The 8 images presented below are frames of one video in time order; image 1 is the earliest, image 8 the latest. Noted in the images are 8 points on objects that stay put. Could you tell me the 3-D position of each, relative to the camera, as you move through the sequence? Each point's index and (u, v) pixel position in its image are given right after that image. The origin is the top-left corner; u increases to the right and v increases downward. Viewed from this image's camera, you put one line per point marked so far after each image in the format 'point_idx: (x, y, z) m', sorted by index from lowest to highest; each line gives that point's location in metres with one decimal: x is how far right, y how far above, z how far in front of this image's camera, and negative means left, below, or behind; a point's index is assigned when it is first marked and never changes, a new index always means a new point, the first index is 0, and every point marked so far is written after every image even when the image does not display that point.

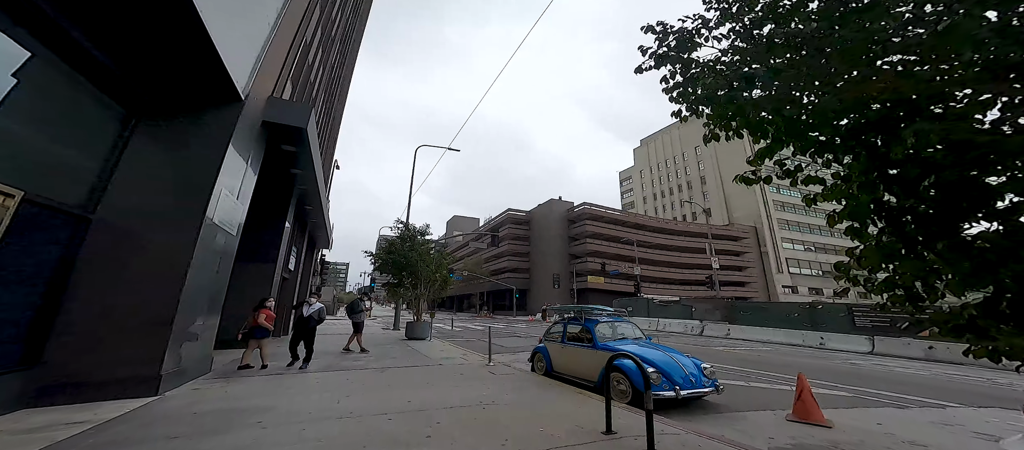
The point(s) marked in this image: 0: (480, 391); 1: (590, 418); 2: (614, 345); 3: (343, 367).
0: (-0.5, -2.8, +6.2) m
1: (+1.2, -2.7, +5.1) m
2: (+2.0, -2.3, +7.2) m
3: (-3.7, -3.1, +8.0) m
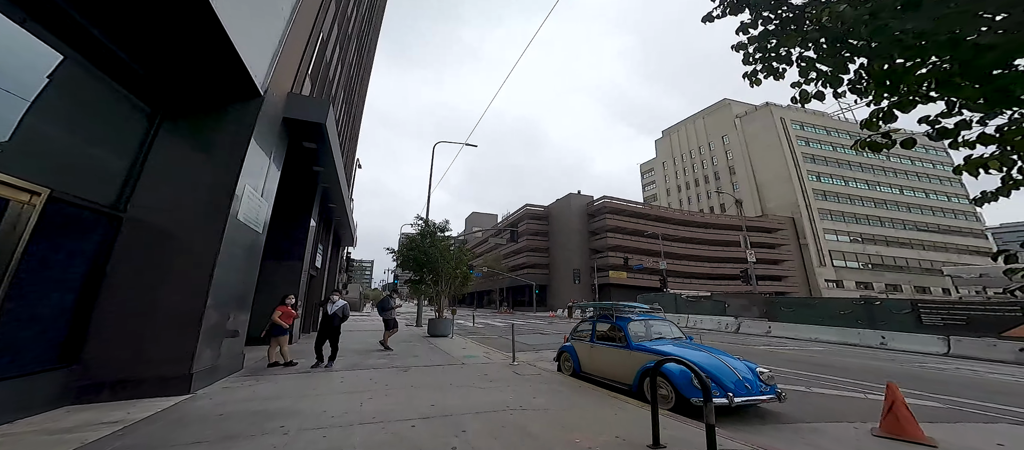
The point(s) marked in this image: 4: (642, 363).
0: (-0.1, -2.7, +5.8) m
1: (+1.6, -2.6, +4.7) m
2: (+2.4, -2.1, +6.8) m
3: (-3.1, -3.0, +7.9) m
4: (+2.3, -2.4, +6.6) m
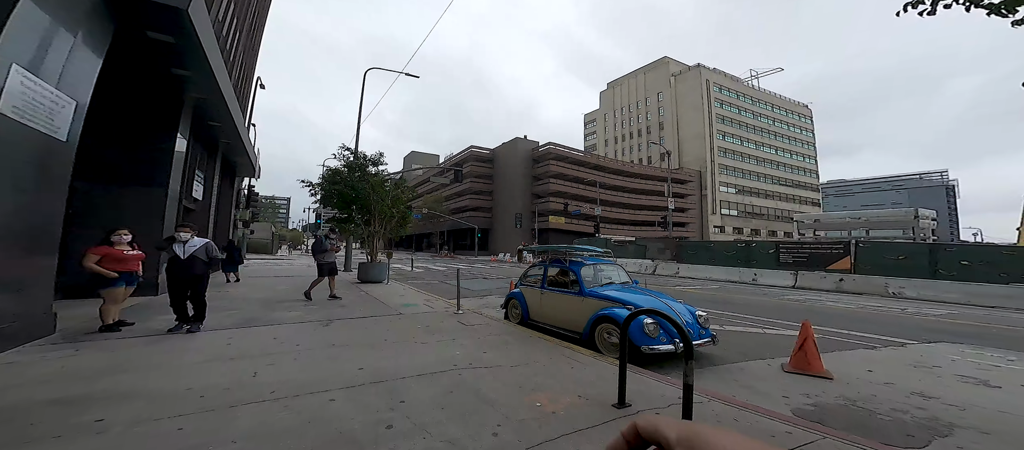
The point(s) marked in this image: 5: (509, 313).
0: (-0.8, -1.7, +5.2) m
1: (+1.0, -1.8, +4.3) m
2: (+1.5, -1.1, +6.4) m
3: (-4.2, -1.7, +6.7) m
4: (+1.4, -1.4, +6.3) m
5: (-0.1, -2.0, +8.4) m
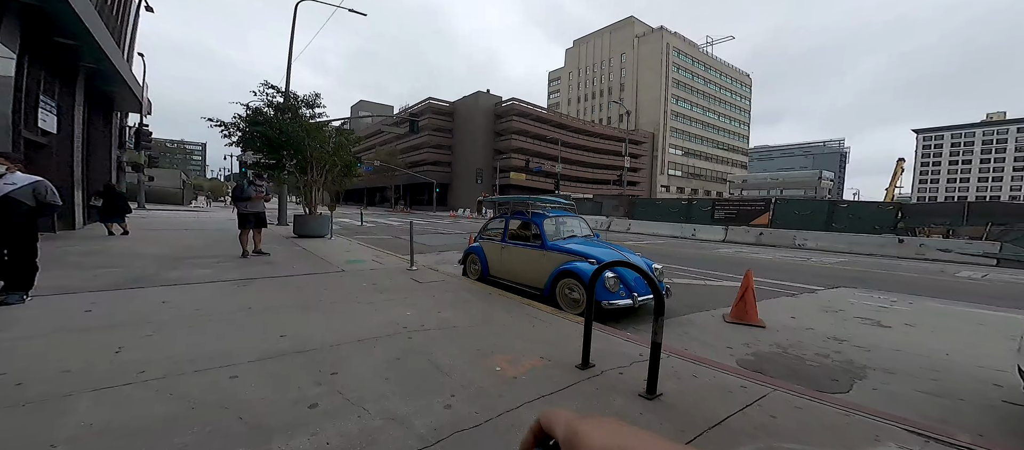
0: (-1.4, -1.1, +4.6) m
1: (+0.5, -1.2, +4.0) m
2: (+0.9, -0.3, +6.0) m
3: (-4.8, -0.8, +5.8) m
4: (+0.7, -0.6, +5.9) m
5: (-1.0, -0.9, +7.9) m
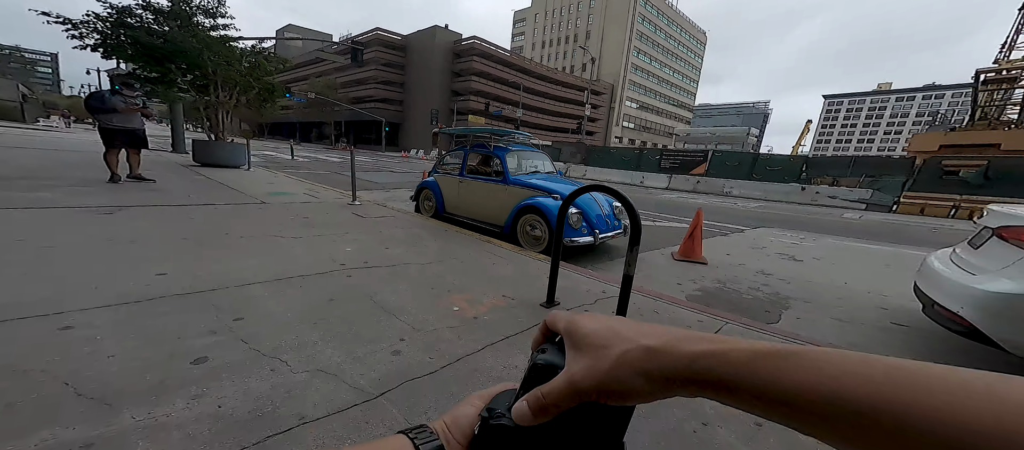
0: (-1.8, -0.2, +4.0) m
1: (+0.1, -0.5, +3.6) m
2: (+0.3, +0.7, +5.5) m
3: (-5.4, +0.2, +4.7) m
4: (+0.1, +0.4, +5.4) m
5: (-1.8, +0.3, +7.2) m
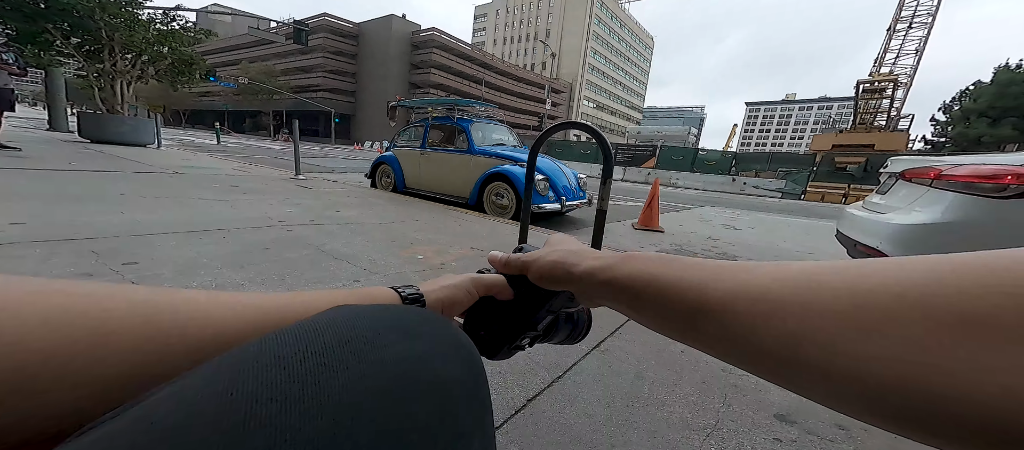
0: (-2.2, +0.2, +3.6) m
1: (-0.2, -0.2, +3.5) m
2: (-0.3, +1.0, +5.4) m
3: (-5.8, +0.7, +3.9) m
4: (-0.4, +0.7, +5.2) m
5: (-2.5, +0.8, +6.8) m
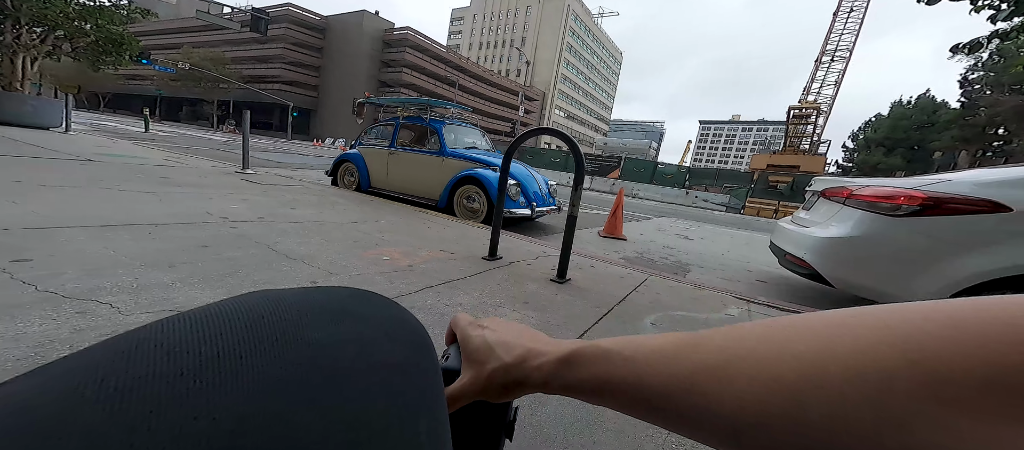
0: (-2.5, +0.2, +3.5) m
1: (-0.5, -0.2, +3.5) m
2: (-0.7, +1.0, +5.5) m
3: (-6.1, +0.8, +3.5) m
4: (-0.8, +0.7, +5.3) m
5: (-3.1, +0.8, +6.7) m
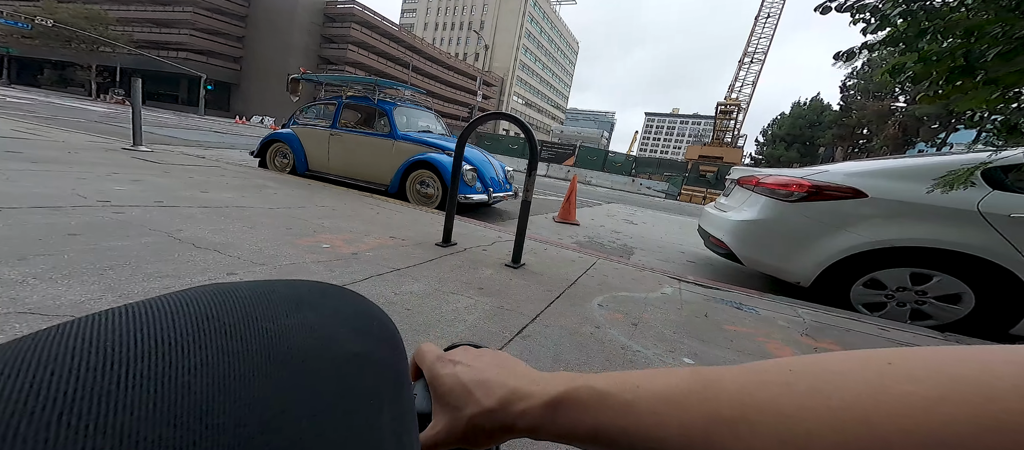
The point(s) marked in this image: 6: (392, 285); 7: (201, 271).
0: (-2.9, +0.3, +3.3) m
1: (-1.0, -0.1, +3.6) m
2: (-1.4, +1.2, +5.4) m
3: (-6.5, +0.9, +2.9) m
4: (-1.5, +0.9, +5.3) m
5: (-3.8, +1.0, +6.4) m
6: (-0.8, -0.4, +2.4) m
7: (-1.7, -0.1, +2.2) m
